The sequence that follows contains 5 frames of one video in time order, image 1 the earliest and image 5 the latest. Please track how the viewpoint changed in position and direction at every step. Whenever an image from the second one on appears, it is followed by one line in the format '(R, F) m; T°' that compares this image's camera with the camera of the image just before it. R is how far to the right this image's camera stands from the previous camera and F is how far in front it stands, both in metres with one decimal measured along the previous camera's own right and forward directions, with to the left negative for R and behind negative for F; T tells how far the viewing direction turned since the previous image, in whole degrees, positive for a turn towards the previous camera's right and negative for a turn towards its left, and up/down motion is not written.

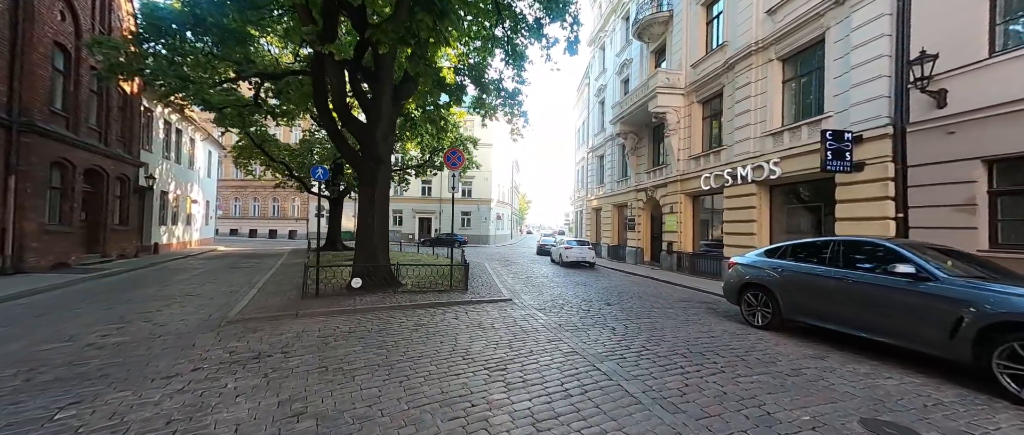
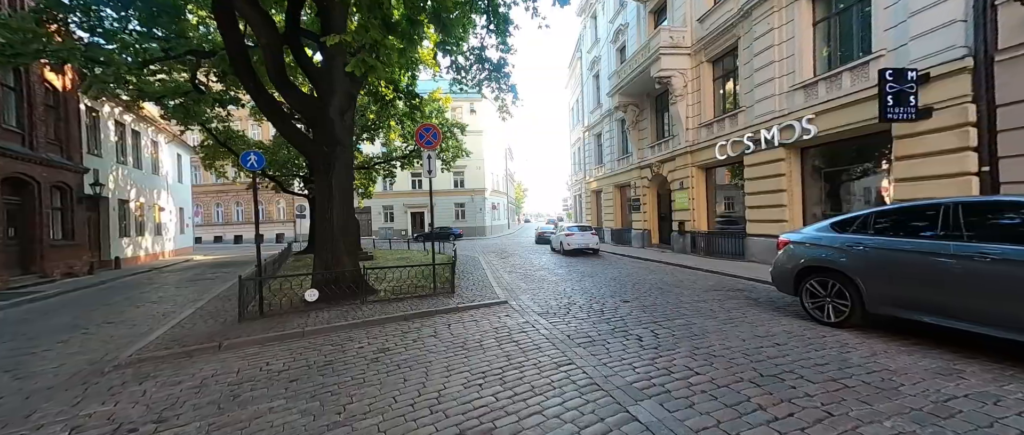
(+0.2, +1.6) m; 0°
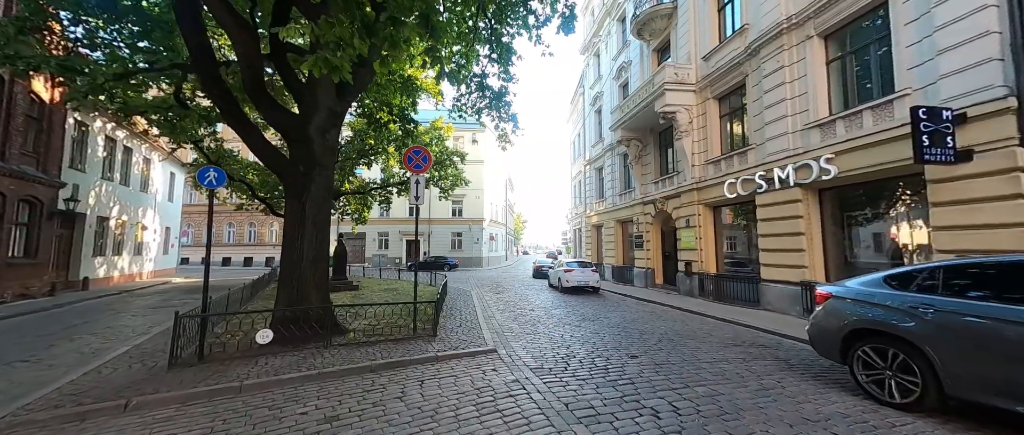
(+0.1, +0.8) m; 0°
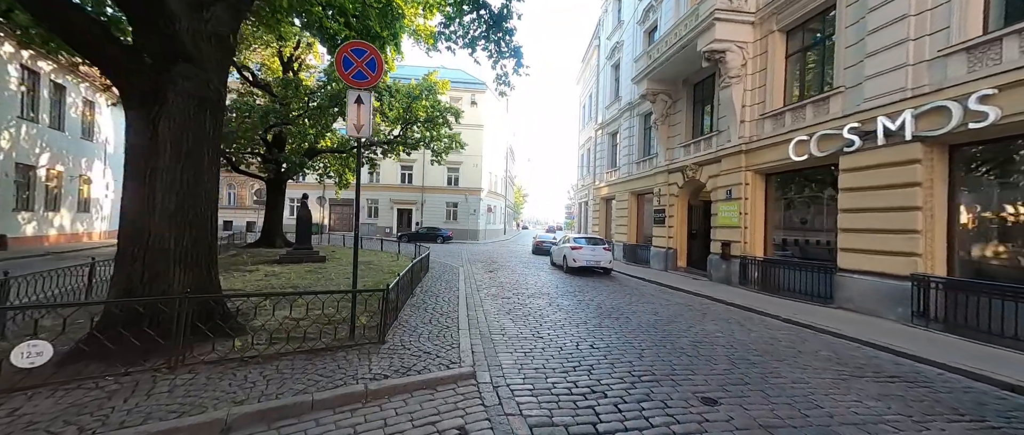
(+0.1, +2.6) m; 0°
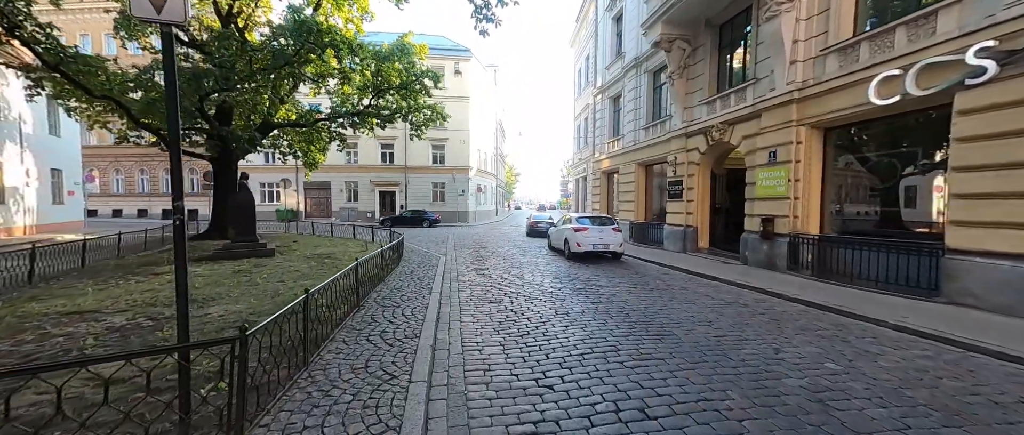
(+0.1, +2.3) m; +1°
